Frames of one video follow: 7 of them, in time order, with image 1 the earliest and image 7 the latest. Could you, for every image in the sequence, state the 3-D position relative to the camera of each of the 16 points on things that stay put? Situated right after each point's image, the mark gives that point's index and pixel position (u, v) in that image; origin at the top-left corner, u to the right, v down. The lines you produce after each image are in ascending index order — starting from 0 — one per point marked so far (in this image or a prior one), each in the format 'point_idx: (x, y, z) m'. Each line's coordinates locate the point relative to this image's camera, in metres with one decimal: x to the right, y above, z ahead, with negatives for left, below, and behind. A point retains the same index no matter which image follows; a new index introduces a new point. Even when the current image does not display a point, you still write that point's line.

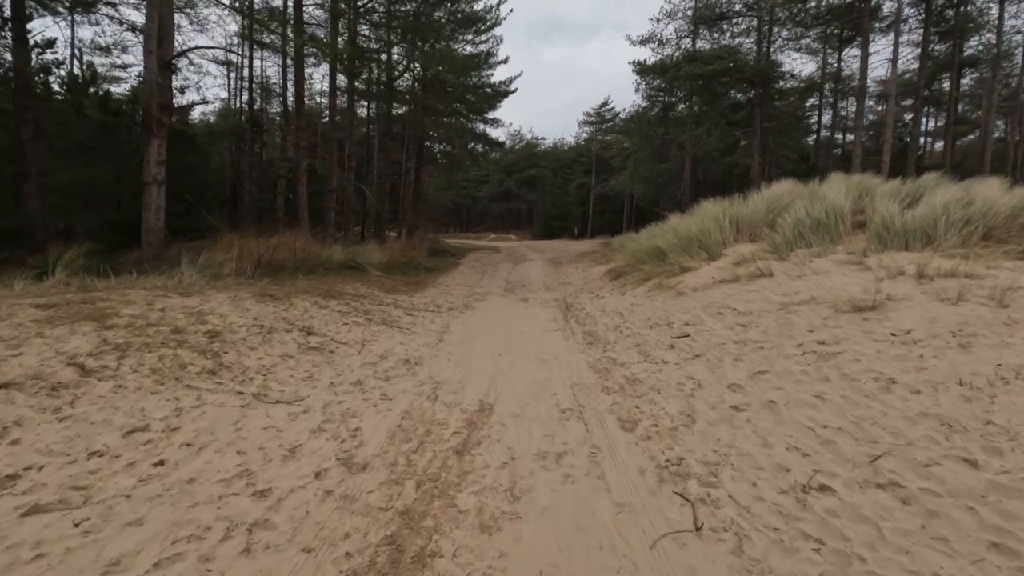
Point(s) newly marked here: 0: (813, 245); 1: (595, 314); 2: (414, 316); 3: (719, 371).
0: (+4.9, +0.7, +8.6) m
1: (+1.4, -0.4, +8.6) m
2: (-1.6, -0.4, +8.5) m
3: (+1.9, -0.8, +5.0) m
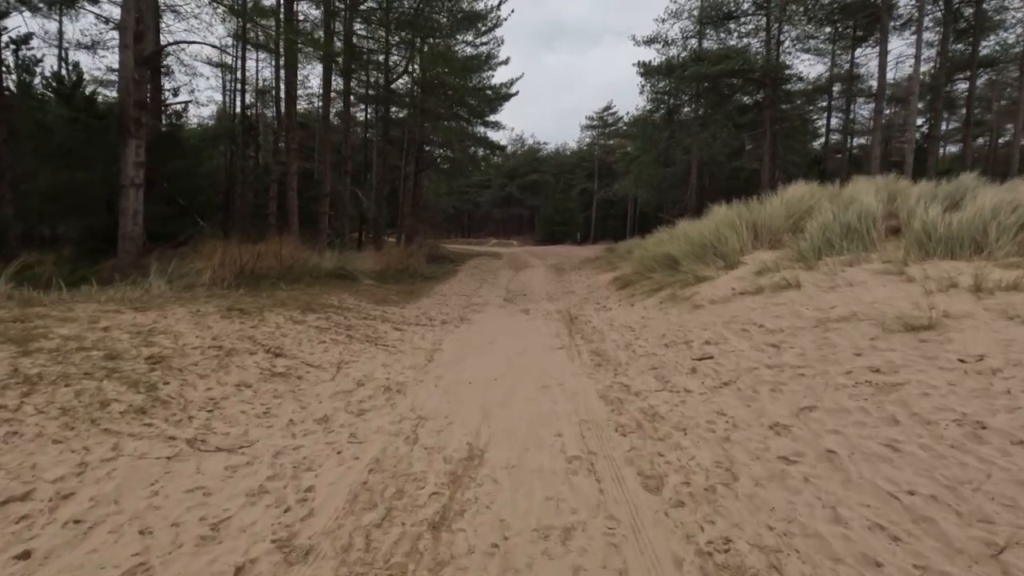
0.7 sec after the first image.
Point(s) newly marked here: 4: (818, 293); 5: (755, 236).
0: (+4.8, +0.5, +7.8) m
1: (+1.3, -0.6, +7.8) m
2: (-1.6, -0.6, +7.7) m
3: (+1.9, -0.9, +4.1) m
4: (+3.9, -0.1, +6.8) m
5: (+4.5, +0.9, +9.8) m
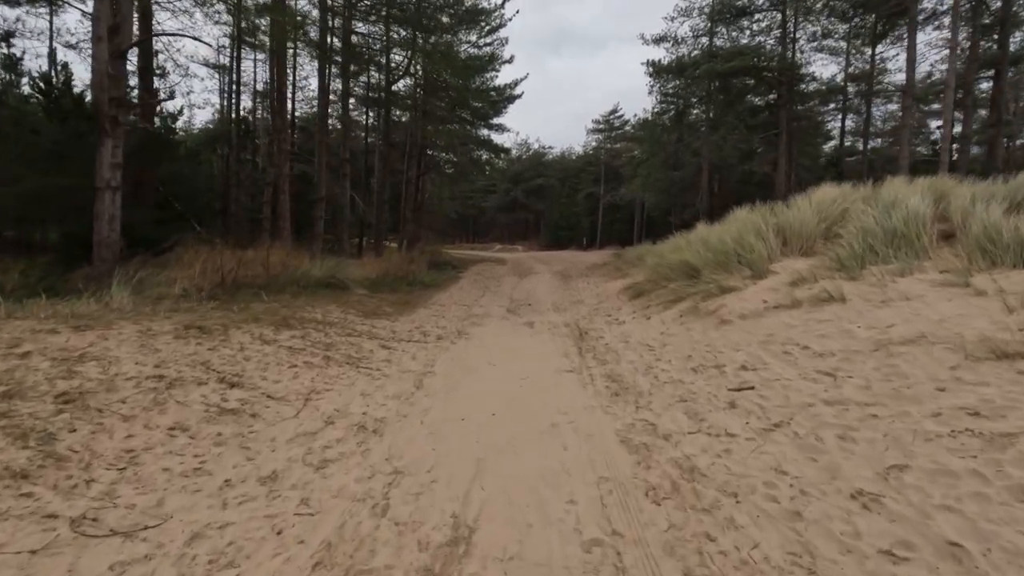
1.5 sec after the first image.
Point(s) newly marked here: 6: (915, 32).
0: (+4.9, +0.3, +6.8) m
1: (+1.4, -0.8, +6.9) m
2: (-1.5, -0.8, +6.8) m
3: (+1.9, -1.0, +3.2) m
4: (+3.9, -0.2, +5.8) m
5: (+4.5, +0.8, +8.9) m
6: (+11.2, +7.1, +14.8) m
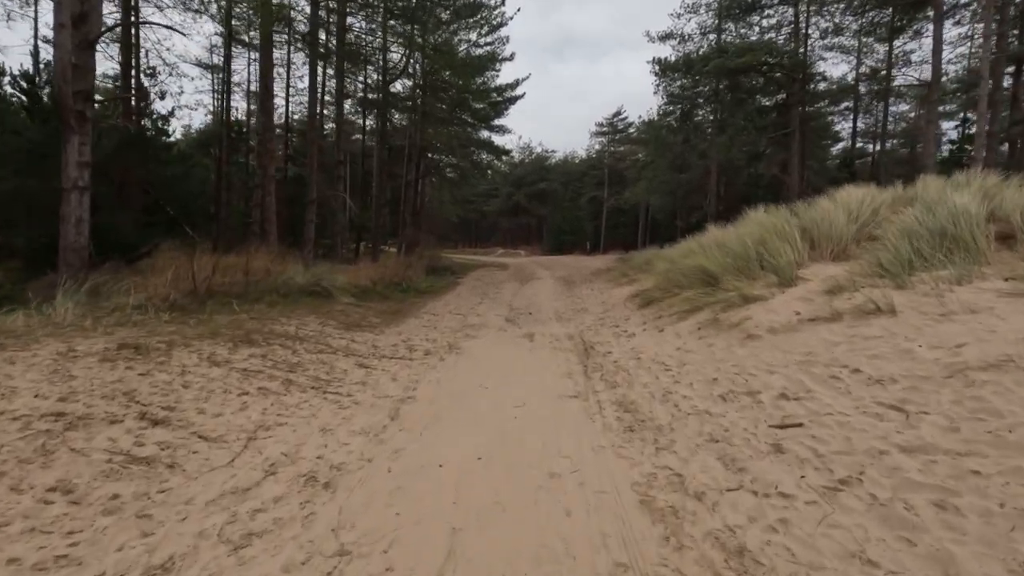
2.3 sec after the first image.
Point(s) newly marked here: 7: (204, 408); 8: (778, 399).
0: (+4.8, +0.2, +5.9) m
1: (+1.3, -0.9, +6.0) m
2: (-1.6, -0.9, +6.0) m
3: (+1.8, -1.1, +2.3) m
4: (+3.8, -0.3, +5.0) m
5: (+4.5, +0.6, +8.0) m
6: (+11.1, +6.9, +13.9) m
7: (-2.3, -0.9, +4.0) m
8: (+2.1, -0.9, +4.3) m
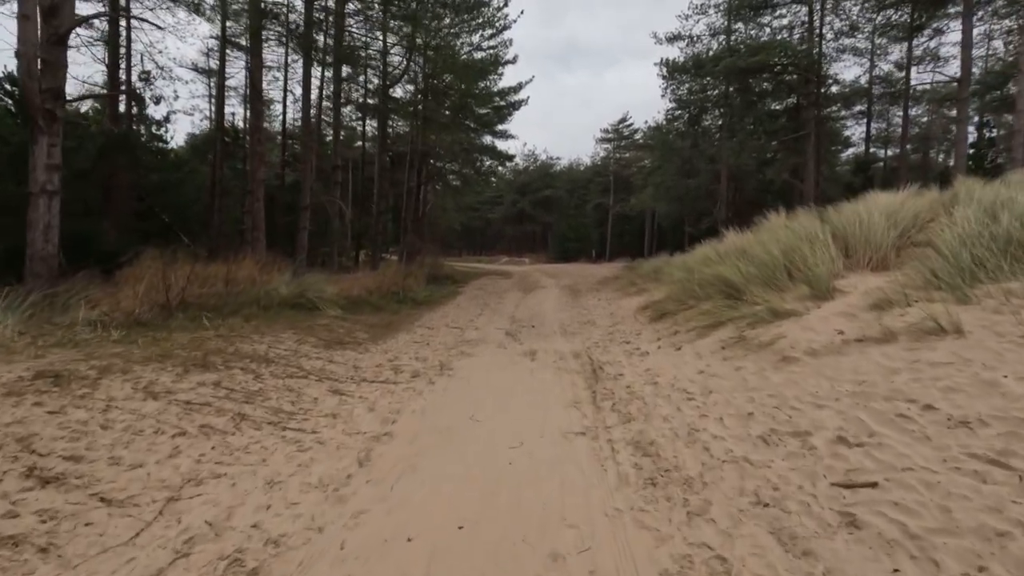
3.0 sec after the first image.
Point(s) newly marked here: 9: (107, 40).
0: (+4.8, +0.1, +5.1) m
1: (+1.3, -1.0, +5.2) m
2: (-1.6, -1.0, +5.2) m
3: (+1.8, -1.2, +1.5) m
4: (+3.8, -0.4, +4.1) m
5: (+4.5, +0.5, +7.1) m
6: (+11.2, +6.7, +13.1) m
7: (-2.4, -1.0, +3.2) m
8: (+2.1, -1.0, +3.4) m
9: (-11.6, +7.1, +15.3) m
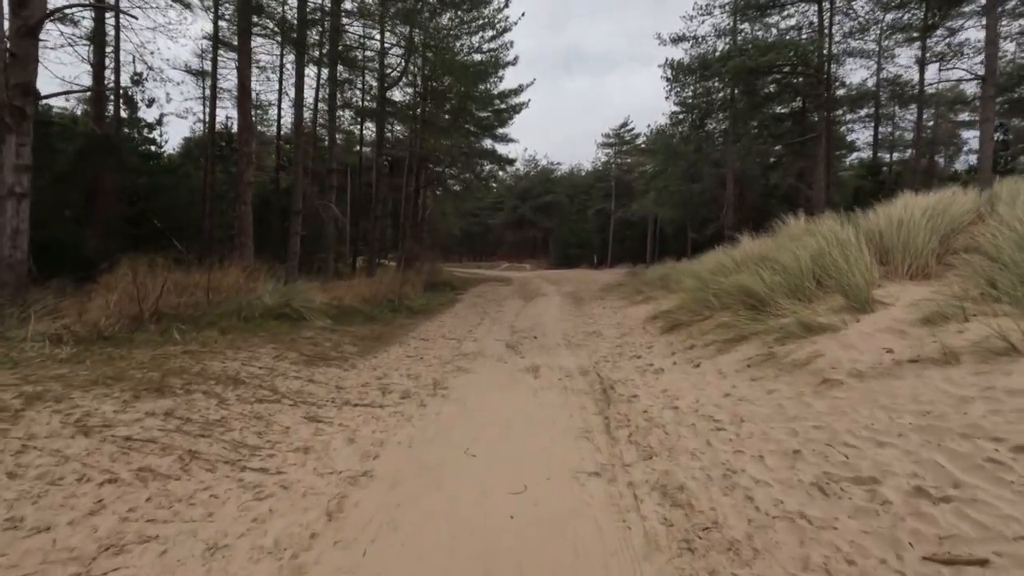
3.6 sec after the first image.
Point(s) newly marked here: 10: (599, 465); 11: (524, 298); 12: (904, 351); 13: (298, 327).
0: (+4.8, 0.0, +4.4) m
1: (+1.3, -1.1, +4.5) m
2: (-1.6, -1.2, +4.5) m
3: (+1.8, -1.3, +0.9) m
4: (+3.8, -0.5, +3.5) m
5: (+4.5, +0.3, +6.5) m
6: (+11.2, +6.5, +12.5) m
7: (-2.4, -1.1, +2.6) m
8: (+2.1, -1.1, +2.8) m
9: (-11.6, +6.9, +14.7) m
10: (+0.6, -1.2, +3.8) m
11: (+0.4, -0.3, +17.6) m
12: (+3.3, -0.5, +4.4) m
13: (-3.3, -0.6, +8.2) m
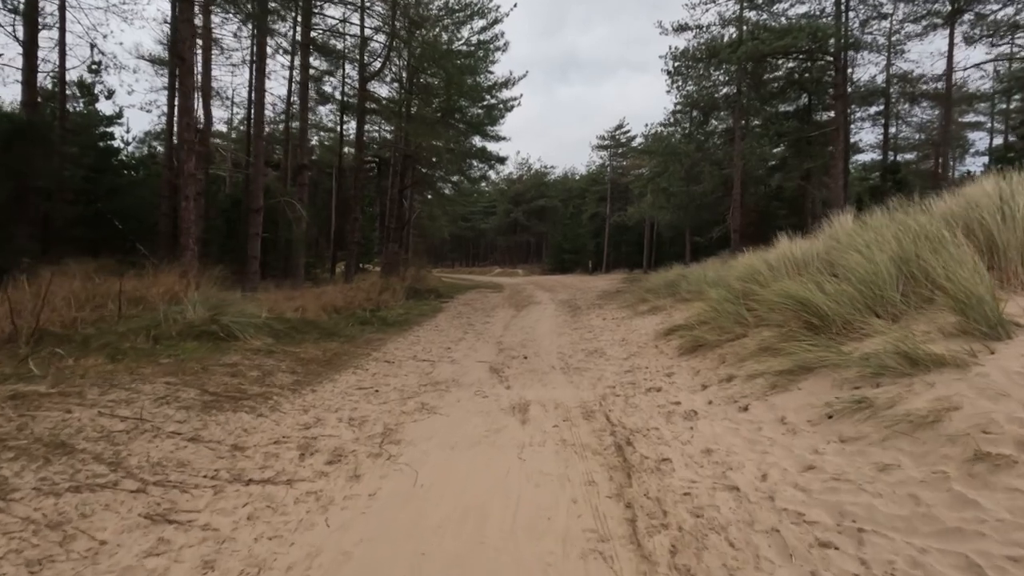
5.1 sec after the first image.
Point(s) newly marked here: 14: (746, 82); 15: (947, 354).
0: (+4.6, -0.1, +2.8) m
1: (+1.1, -1.2, +2.8) m
2: (-1.8, -1.3, +2.8) m
3: (+1.6, -1.3, -0.8) m
4: (+3.7, -0.6, +1.8) m
5: (+4.3, +0.2, +4.8) m
6: (+10.9, +6.3, +11.0) m
7: (-2.5, -1.2, +0.8) m
8: (+1.9, -1.2, +1.1) m
9: (-11.9, +6.7, +12.9) m
10: (+0.5, -1.3, +2.1) m
11: (+0.1, -0.6, +15.9) m
12: (+3.1, -0.6, +2.8) m
13: (-3.5, -0.7, +6.4) m
14: (+8.9, +7.8, +20.0) m
15: (+3.0, -0.5, +3.8) m
